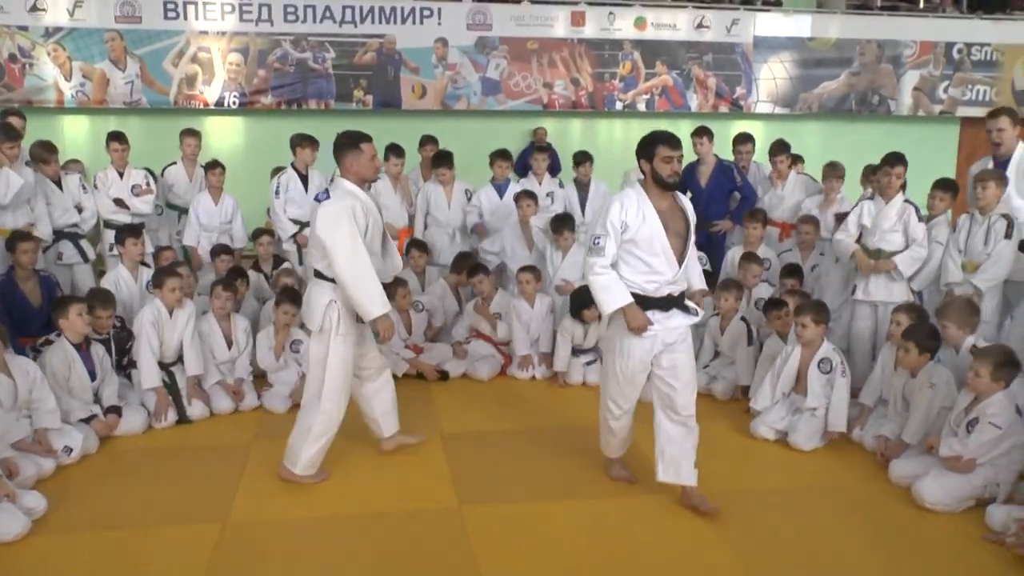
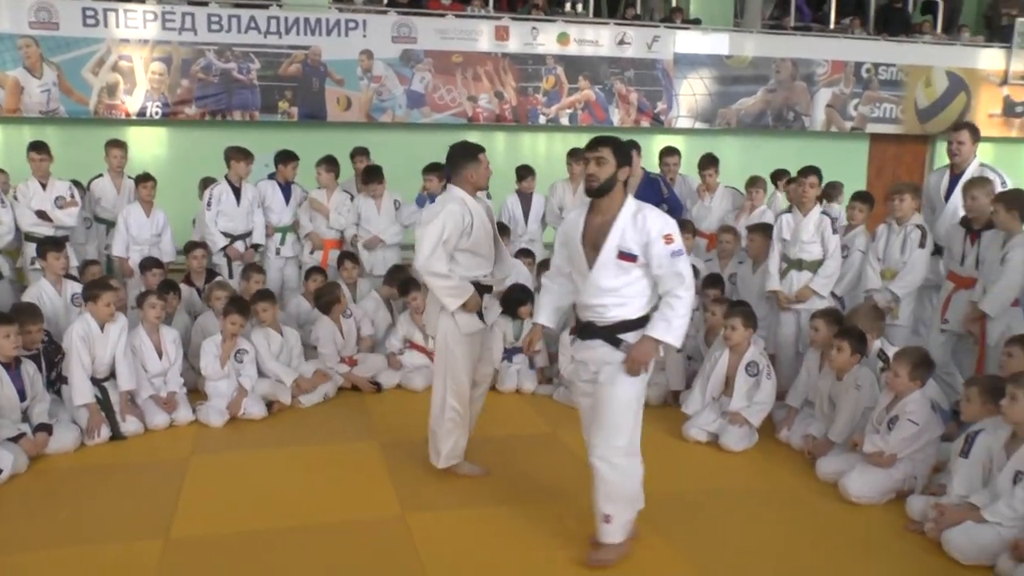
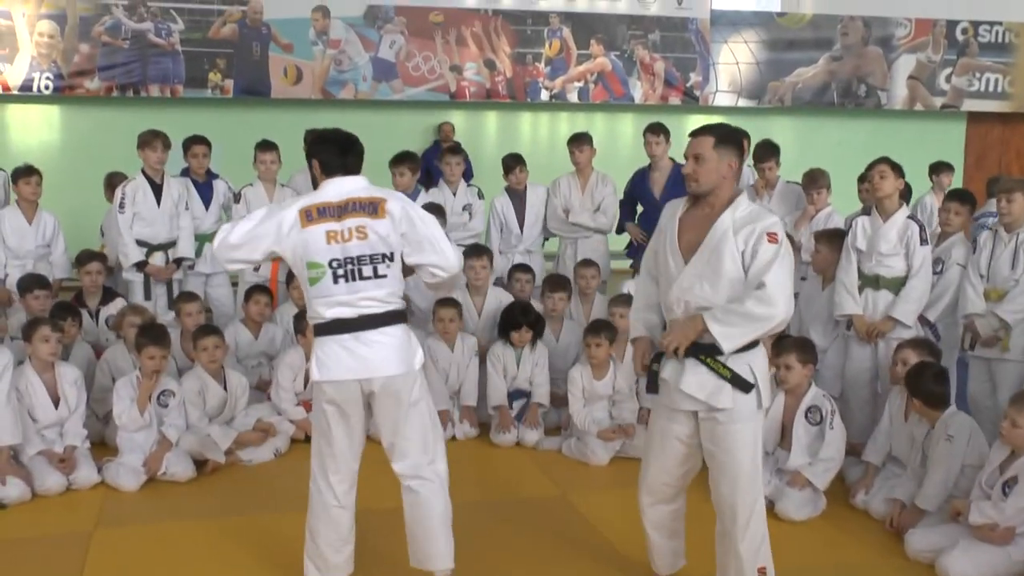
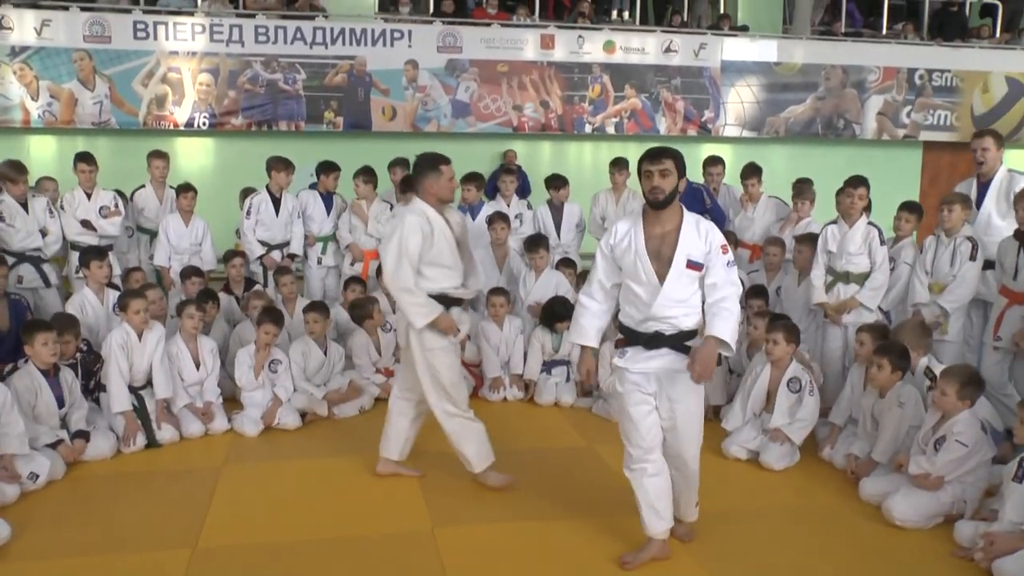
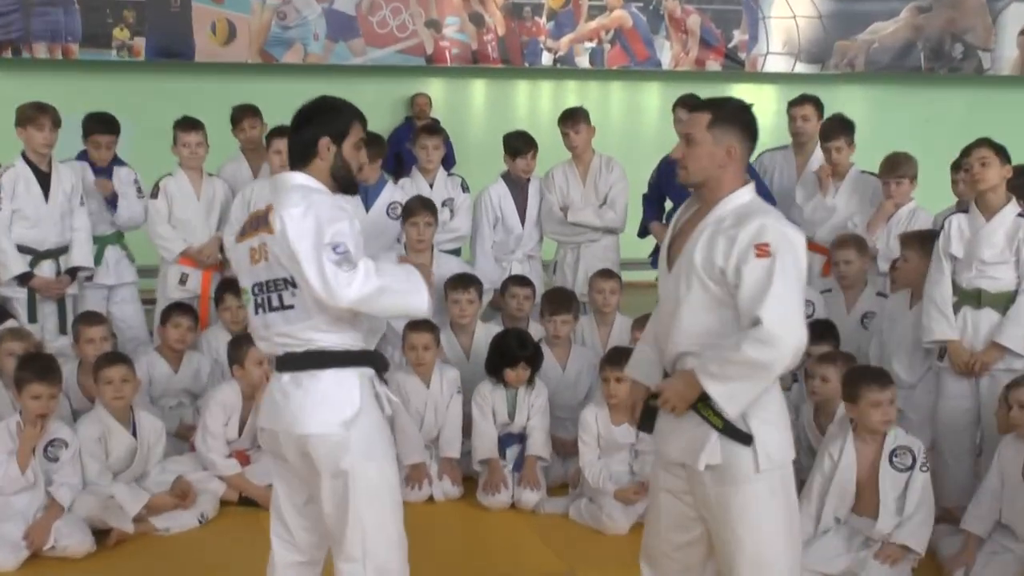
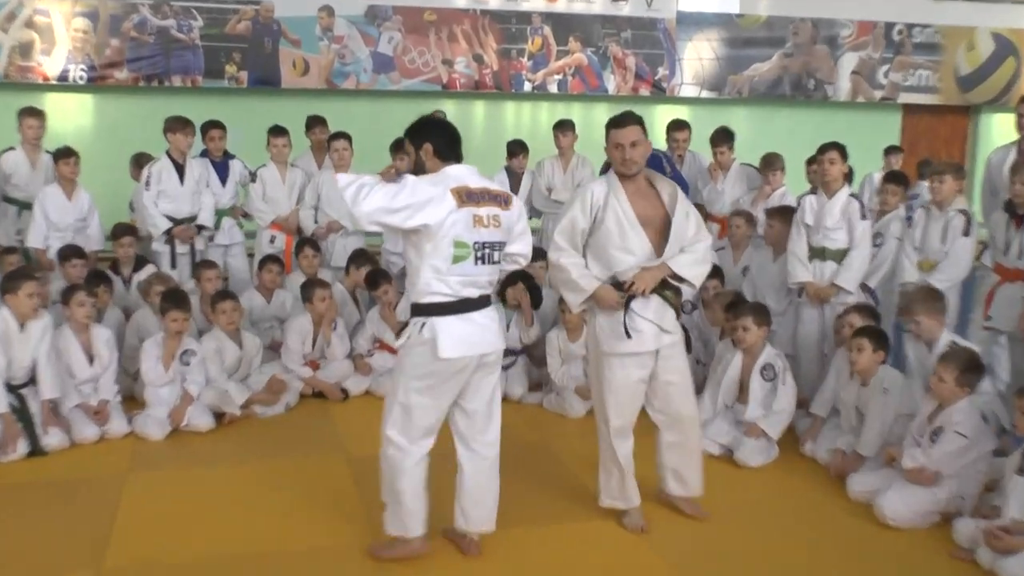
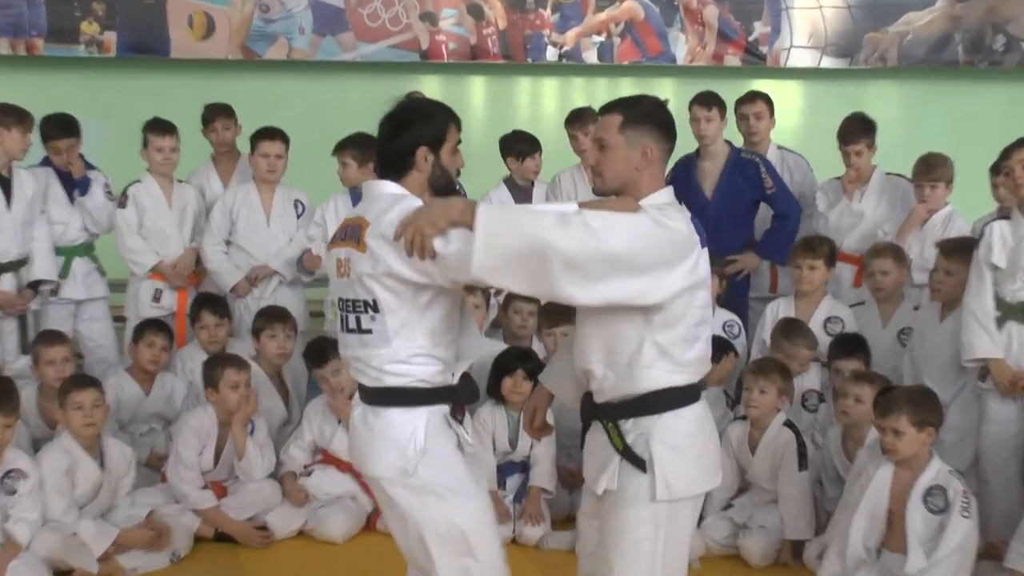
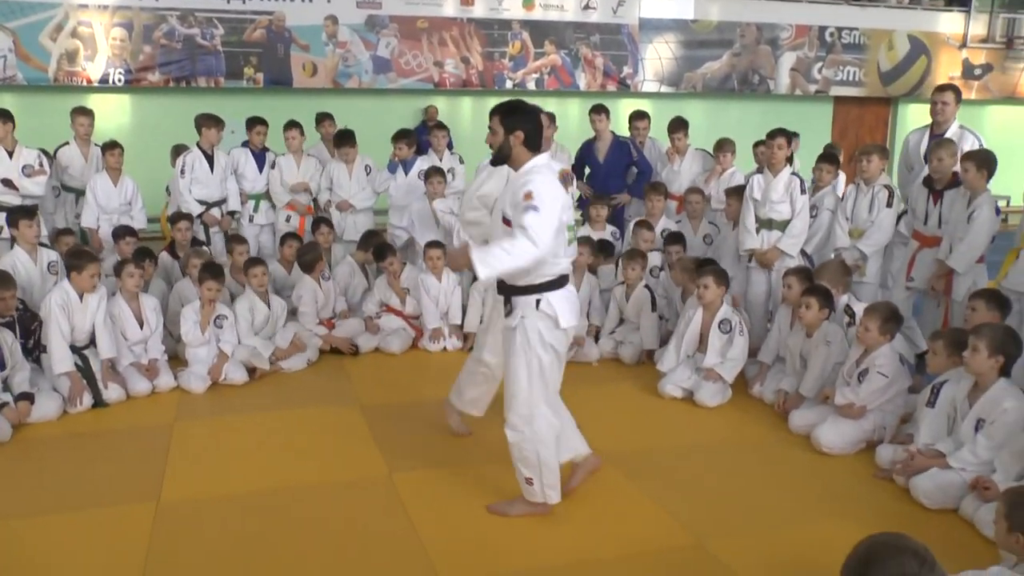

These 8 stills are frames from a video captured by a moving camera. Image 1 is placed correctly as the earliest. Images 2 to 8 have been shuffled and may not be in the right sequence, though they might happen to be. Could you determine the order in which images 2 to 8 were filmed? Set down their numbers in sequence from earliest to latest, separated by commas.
4, 2, 8, 6, 3, 5, 7
